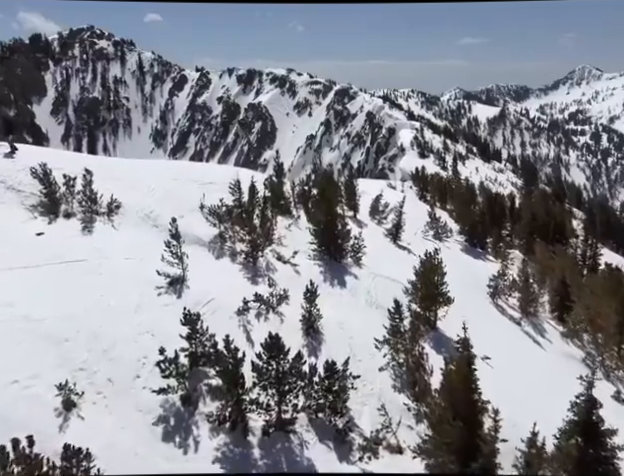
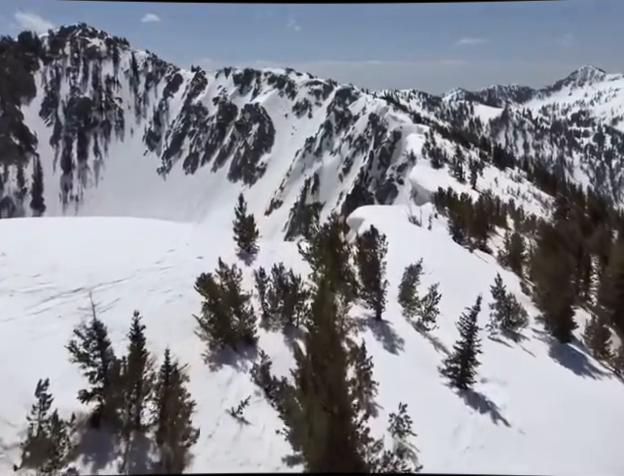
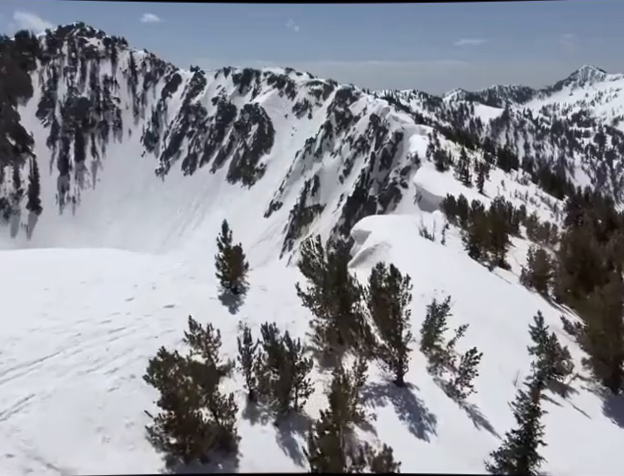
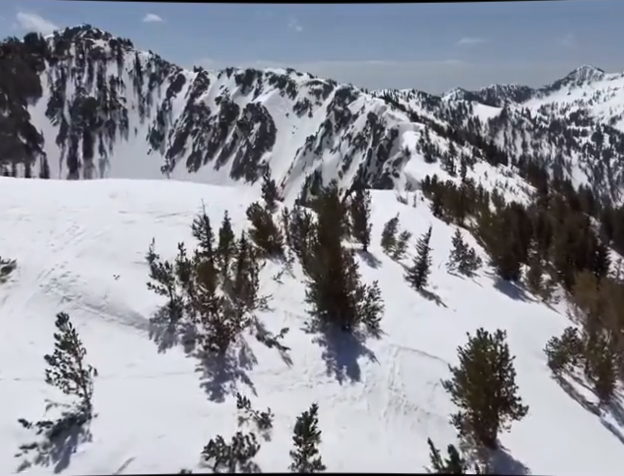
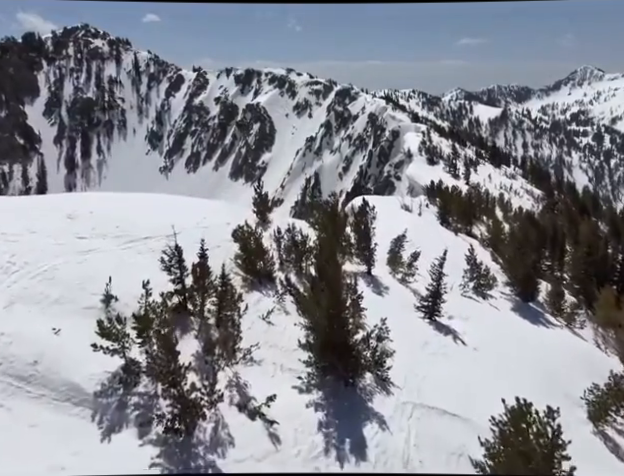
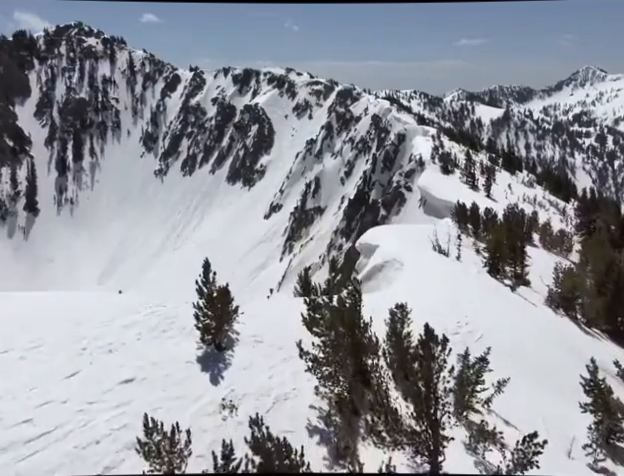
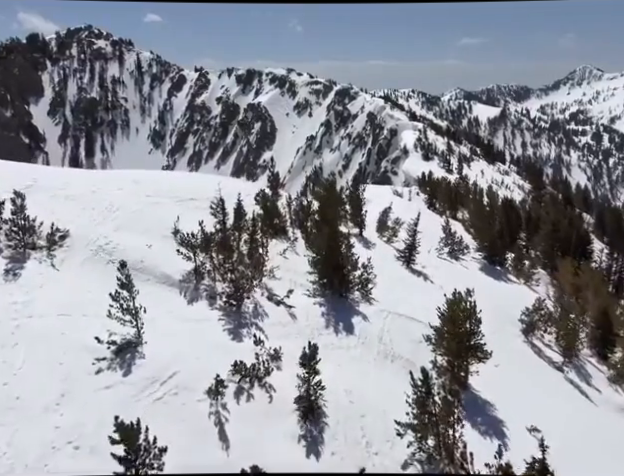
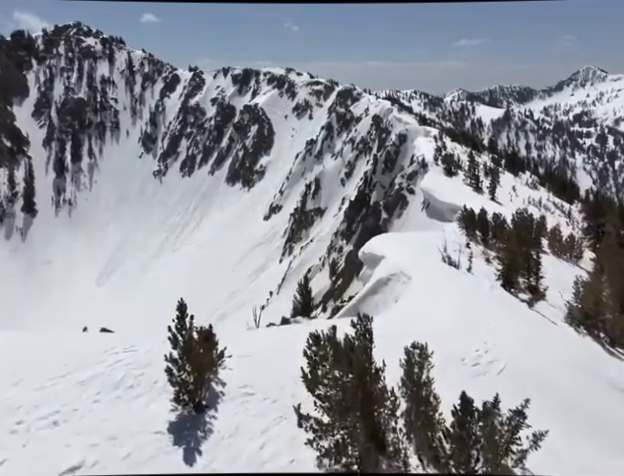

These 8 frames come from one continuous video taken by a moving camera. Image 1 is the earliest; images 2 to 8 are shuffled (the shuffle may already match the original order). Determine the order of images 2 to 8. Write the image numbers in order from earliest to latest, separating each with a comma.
7, 4, 5, 2, 3, 6, 8
